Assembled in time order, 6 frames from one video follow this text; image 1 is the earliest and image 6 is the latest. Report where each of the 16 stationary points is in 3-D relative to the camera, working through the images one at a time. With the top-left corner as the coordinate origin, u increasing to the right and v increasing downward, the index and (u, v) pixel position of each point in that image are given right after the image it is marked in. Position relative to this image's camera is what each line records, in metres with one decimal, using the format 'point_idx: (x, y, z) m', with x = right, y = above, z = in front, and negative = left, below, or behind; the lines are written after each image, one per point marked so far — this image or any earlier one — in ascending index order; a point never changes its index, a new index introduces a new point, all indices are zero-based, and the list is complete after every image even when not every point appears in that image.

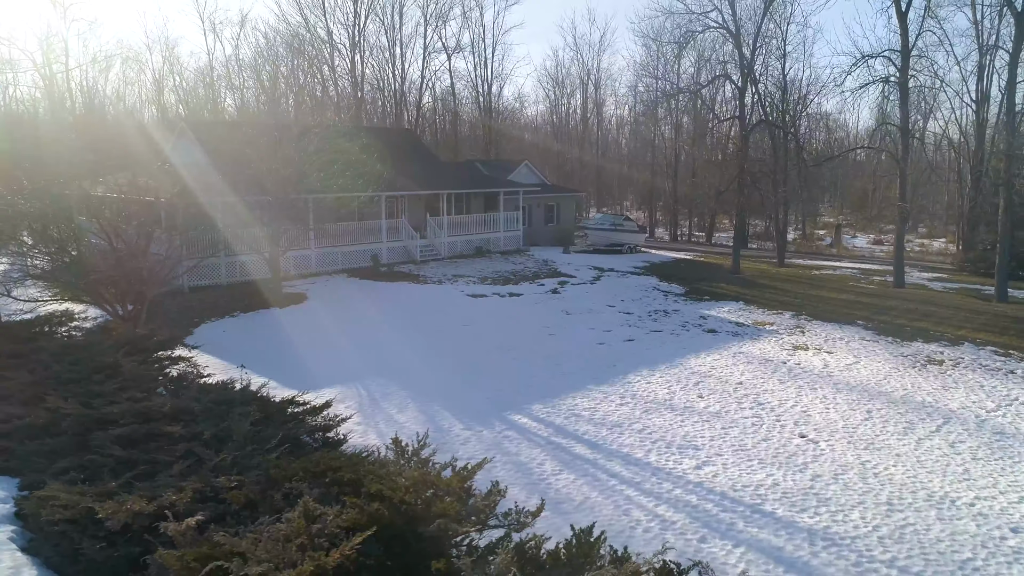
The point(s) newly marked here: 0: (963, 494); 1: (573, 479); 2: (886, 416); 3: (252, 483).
0: (+5.2, -2.4, +7.7) m
1: (+0.7, -2.2, +7.8) m
2: (+5.8, -2.0, +10.3) m
3: (-2.3, -1.7, +5.8) m
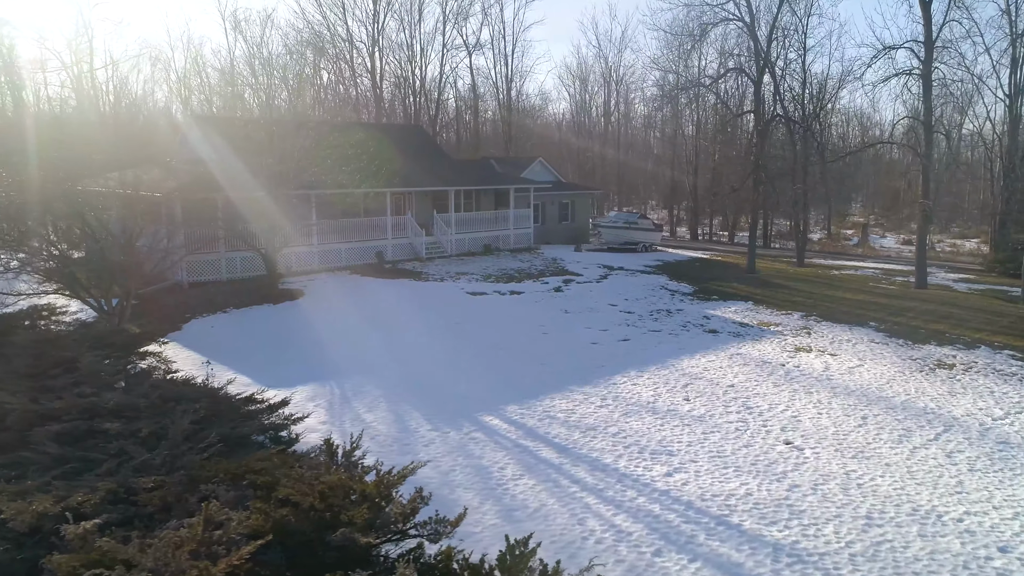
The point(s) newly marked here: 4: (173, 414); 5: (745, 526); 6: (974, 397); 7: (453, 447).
0: (+4.7, -2.3, +7.1) m
1: (+0.2, -2.2, +7.4) m
2: (+5.4, -2.0, +9.7) m
3: (-2.8, -1.6, +5.5) m
4: (-3.7, -1.4, +7.2) m
5: (+2.3, -2.4, +6.6) m
6: (+7.7, -1.8, +11.1) m
7: (-0.7, -2.0, +8.5) m
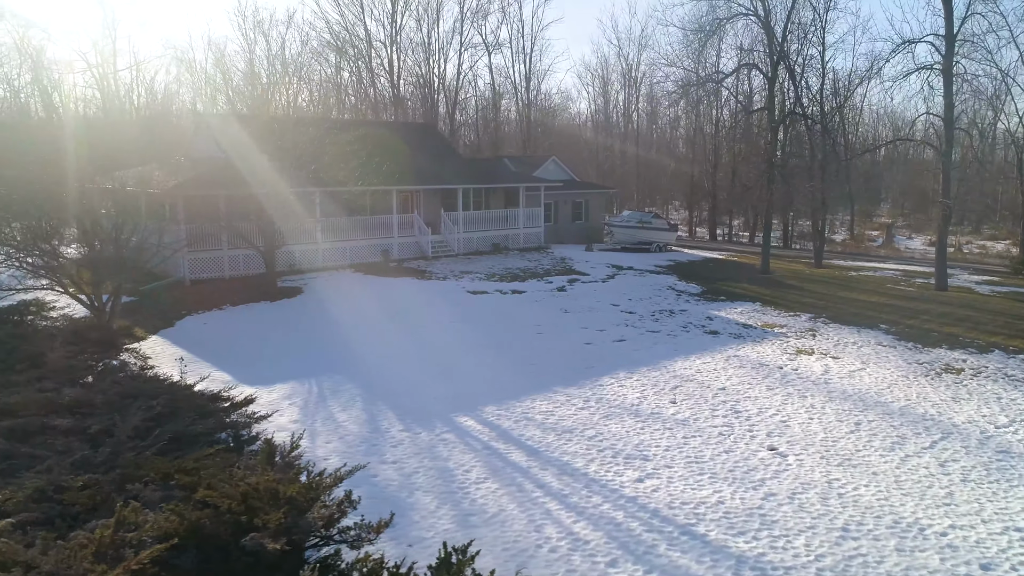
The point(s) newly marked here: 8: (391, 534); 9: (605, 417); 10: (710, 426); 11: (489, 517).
0: (+4.3, -2.3, +6.7) m
1: (-0.2, -2.2, +7.2) m
2: (+5.1, -2.0, +9.3) m
3: (-3.3, -1.6, +5.4) m
4: (-4.1, -1.3, +7.1) m
5: (+1.9, -2.3, +6.2) m
6: (+7.4, -1.8, +10.6) m
7: (-1.1, -2.0, +8.2) m
8: (-1.1, -2.3, +6.2) m
9: (+1.3, -1.8, +9.4) m
10: (+2.7, -1.9, +9.2) m
11: (-0.2, -2.3, +6.6) m
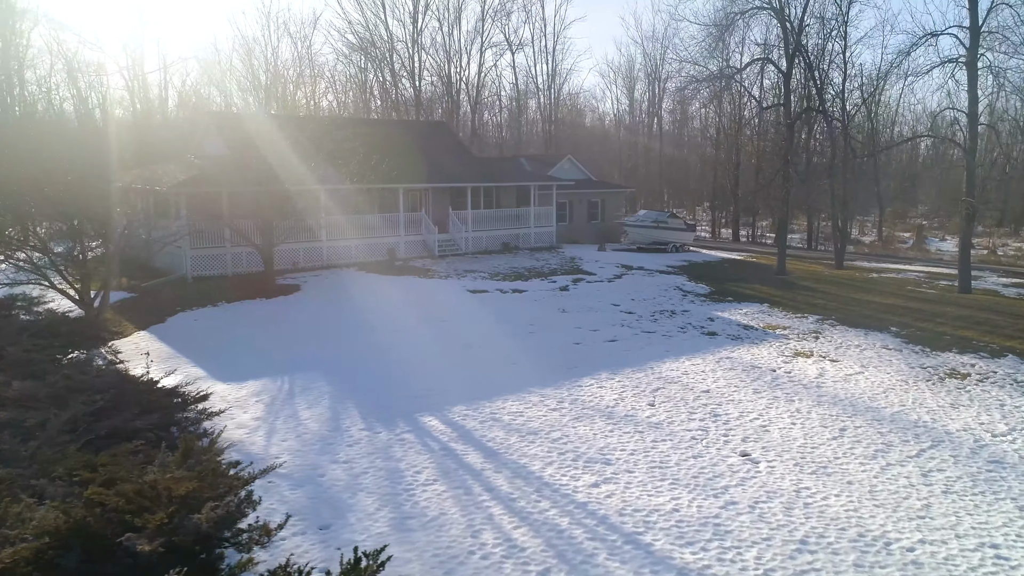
0: (+3.7, -2.3, +6.2) m
1: (-0.7, -2.1, +6.9) m
2: (+4.6, -2.0, +8.8) m
3: (-3.9, -1.5, +5.2) m
4: (-4.6, -1.2, +7.0) m
5: (+1.3, -2.3, +5.9) m
6: (+7.0, -1.8, +10.0) m
7: (-1.6, -1.9, +8.0) m
8: (-1.7, -2.2, +6.0) m
9: (+0.9, -1.8, +9.1) m
10: (+2.3, -1.9, +8.8) m
11: (-0.8, -2.2, +6.3) m
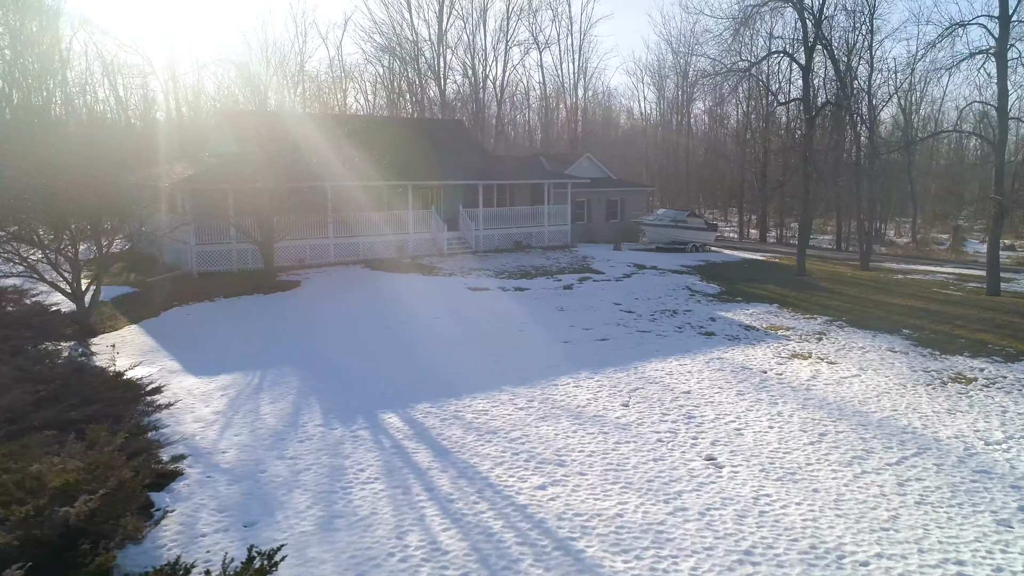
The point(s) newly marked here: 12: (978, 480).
0: (+3.0, -2.3, +5.8) m
1: (-1.3, -2.0, +6.7) m
2: (+4.1, -1.9, +8.3) m
3: (-4.6, -1.4, +5.2) m
4: (-5.2, -1.1, +6.9) m
5: (+0.6, -2.2, +5.6) m
6: (+6.6, -1.8, +9.4) m
7: (-2.2, -1.8, +7.8) m
8: (-2.4, -2.2, +5.8) m
9: (+0.4, -1.7, +8.8) m
10: (+1.8, -1.8, +8.5) m
11: (-1.4, -2.1, +6.1) m
12: (+5.1, -2.1, +7.3) m
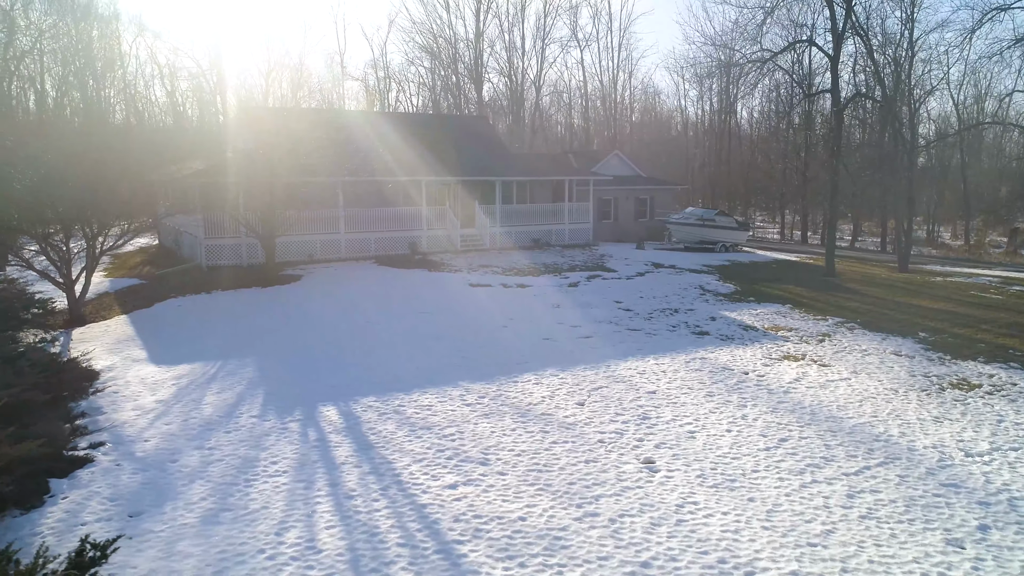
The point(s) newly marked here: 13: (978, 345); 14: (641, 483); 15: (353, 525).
0: (+2.1, -2.2, +5.2) m
1: (-2.2, -1.9, +6.4) m
2: (+3.3, -1.8, +7.6) m
3: (-5.6, -1.2, +5.1) m
4: (-6.0, -0.9, +6.9) m
5: (-0.3, -2.1, +5.2) m
6: (+5.9, -1.8, +8.6) m
7: (-2.9, -1.7, +7.6) m
8: (-3.3, -2.0, +5.6) m
9: (-0.4, -1.6, +8.4) m
10: (+1.0, -1.7, +8.0) m
11: (-2.3, -2.0, +5.8) m
12: (+4.3, -2.0, +6.5) m
13: (+9.5, -1.2, +13.6) m
14: (+1.3, -1.9, +6.6) m
15: (-1.3, -2.0, +5.7) m
